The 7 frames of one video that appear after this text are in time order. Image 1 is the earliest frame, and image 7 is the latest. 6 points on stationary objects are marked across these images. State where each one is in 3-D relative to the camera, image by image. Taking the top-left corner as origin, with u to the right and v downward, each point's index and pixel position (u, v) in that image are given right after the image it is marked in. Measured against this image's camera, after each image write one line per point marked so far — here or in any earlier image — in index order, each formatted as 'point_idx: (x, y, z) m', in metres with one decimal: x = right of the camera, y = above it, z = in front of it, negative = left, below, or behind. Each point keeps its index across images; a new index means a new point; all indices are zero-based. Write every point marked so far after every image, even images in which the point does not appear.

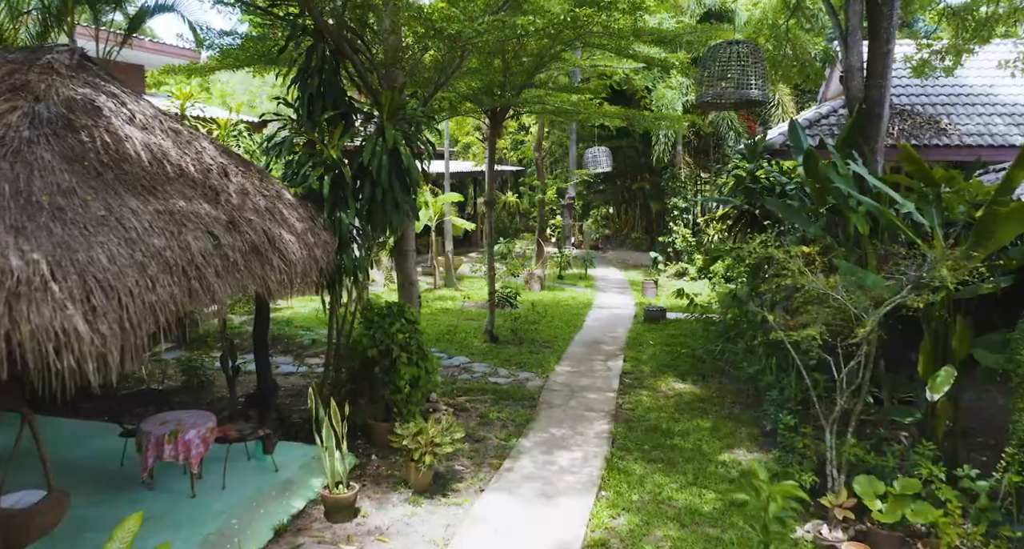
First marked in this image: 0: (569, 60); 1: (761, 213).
0: (+0.6, +2.2, +7.1) m
1: (+2.4, +0.6, +6.5) m
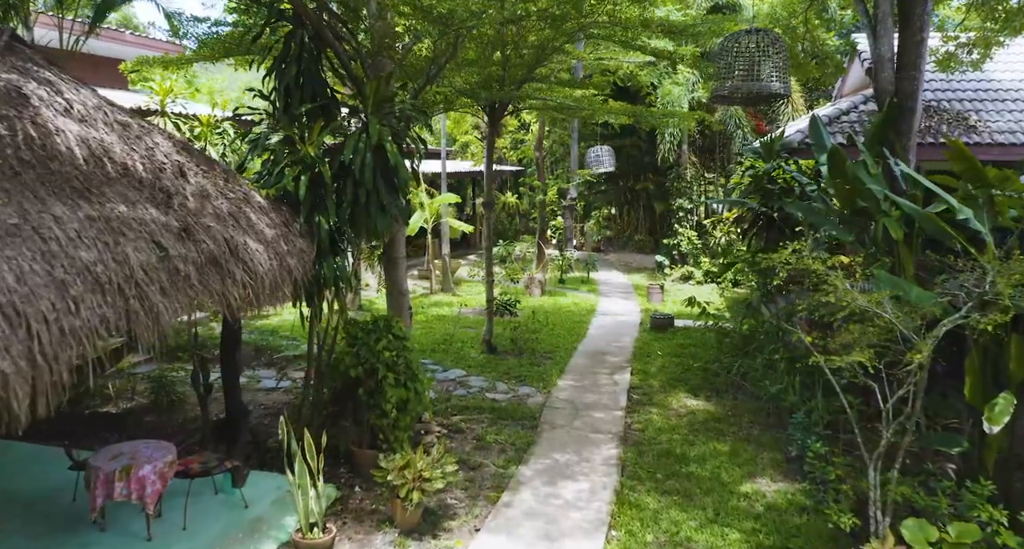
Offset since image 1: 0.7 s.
0: (+0.6, +2.1, +6.7) m
1: (+2.4, +0.5, +6.0) m
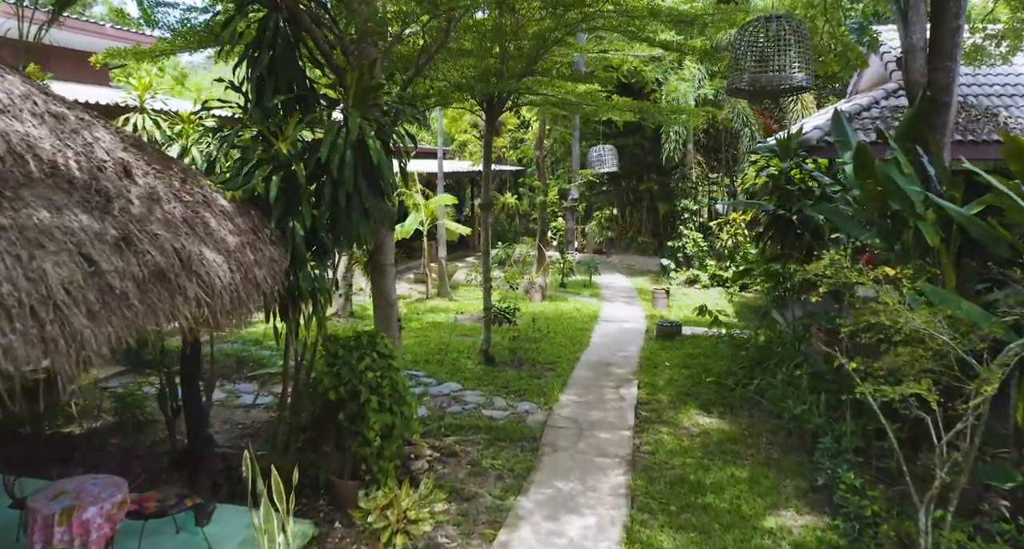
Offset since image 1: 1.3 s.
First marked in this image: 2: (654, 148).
0: (+0.6, +2.1, +6.2) m
1: (+2.4, +0.5, +5.6) m
2: (+3.0, +2.7, +14.4) m
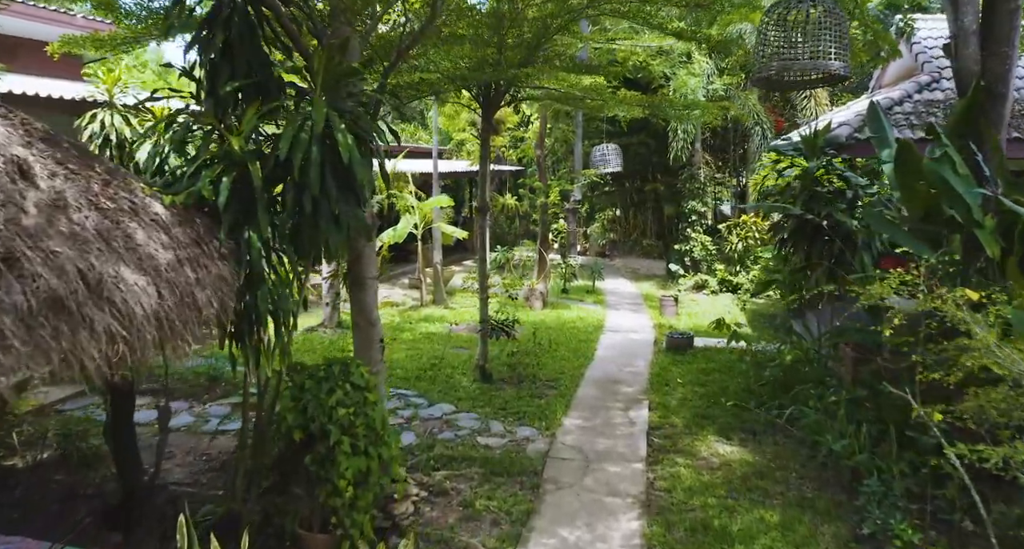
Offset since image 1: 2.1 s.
0: (+0.6, +2.0, +5.7) m
1: (+2.3, +0.4, +5.1) m
2: (+3.0, +2.6, +13.9) m
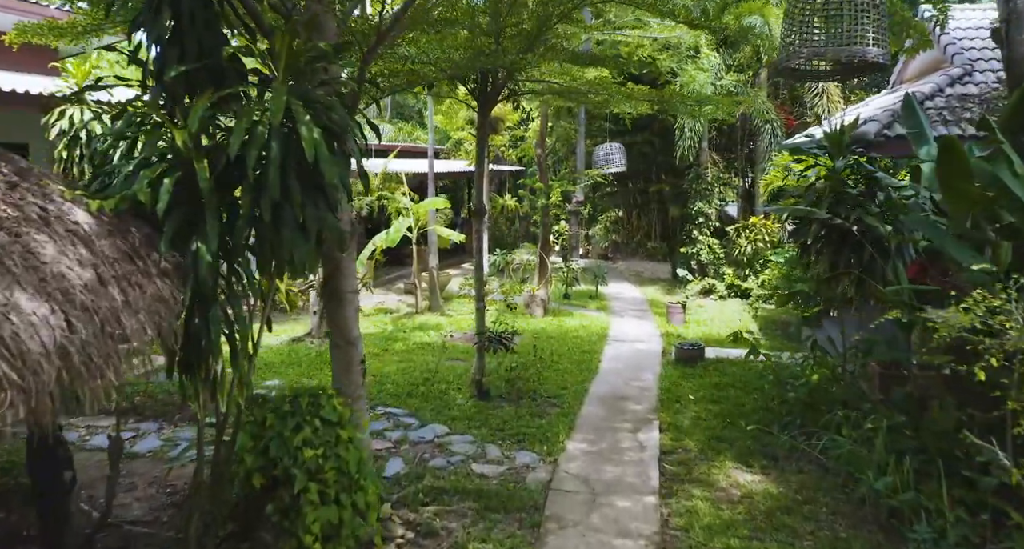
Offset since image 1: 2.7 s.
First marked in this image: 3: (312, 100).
0: (+0.5, +1.9, +5.3) m
1: (+2.3, +0.3, +4.6) m
2: (+3.0, +2.5, +13.4) m
3: (-0.8, +0.7, +2.6) m
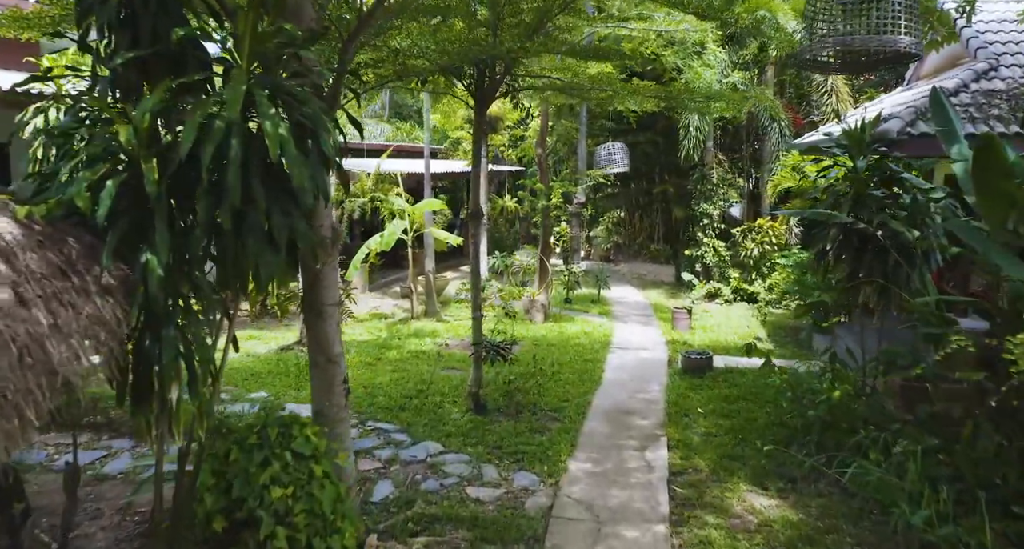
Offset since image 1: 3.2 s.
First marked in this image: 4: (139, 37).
0: (+0.5, +1.9, +5.0) m
1: (+2.3, +0.3, +4.3) m
2: (+3.0, +2.5, +13.1) m
3: (-0.8, +0.6, +2.3) m
4: (-1.3, +0.8, +2.4) m
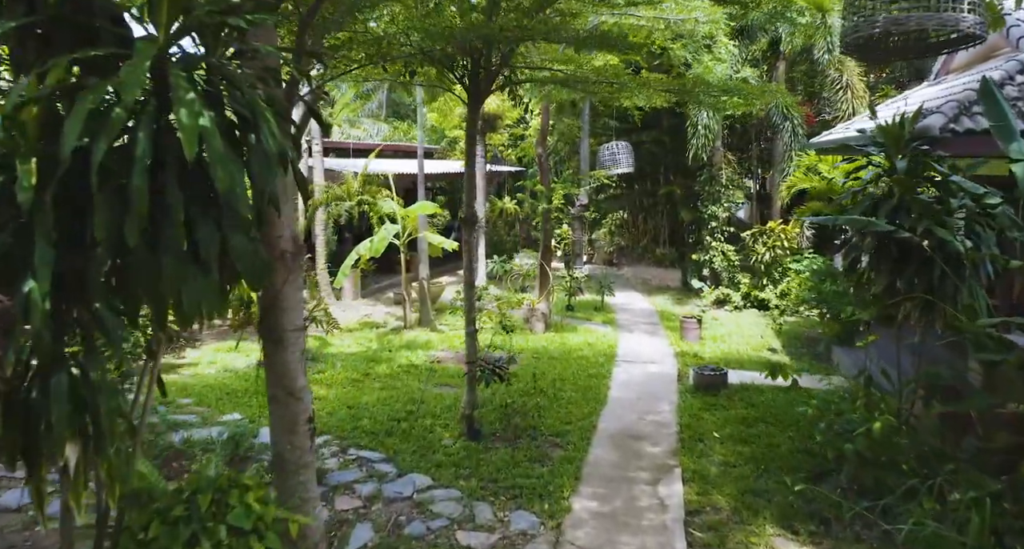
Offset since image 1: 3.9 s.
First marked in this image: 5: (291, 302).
0: (+0.5, +1.8, +4.5) m
1: (+2.3, +0.2, +3.8) m
2: (+3.0, +2.4, +12.6) m
3: (-0.8, +0.5, +1.8) m
4: (-1.3, +0.7, +1.9) m
5: (-0.9, -0.1, +2.6) m
